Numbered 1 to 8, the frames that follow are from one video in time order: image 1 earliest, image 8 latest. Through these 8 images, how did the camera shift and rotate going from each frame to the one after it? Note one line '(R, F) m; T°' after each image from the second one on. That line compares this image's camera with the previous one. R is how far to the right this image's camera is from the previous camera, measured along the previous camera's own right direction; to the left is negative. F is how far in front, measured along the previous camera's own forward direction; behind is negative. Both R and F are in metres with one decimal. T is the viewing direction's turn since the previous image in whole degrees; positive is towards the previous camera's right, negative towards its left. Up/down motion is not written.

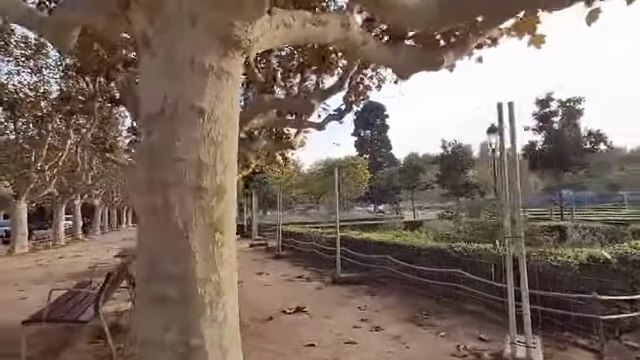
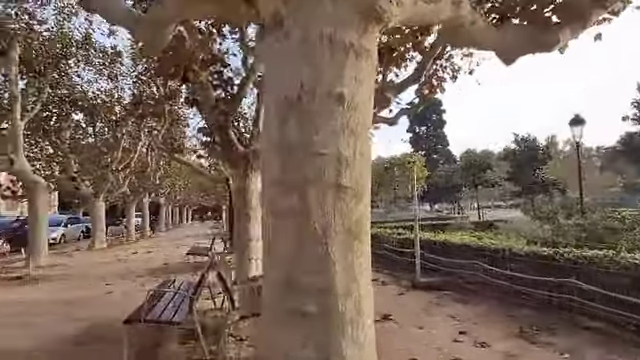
(-0.8, +0.4) m; -8°
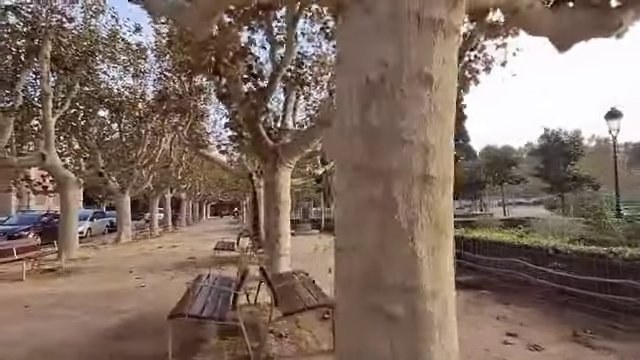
(-0.4, +0.2) m; -3°
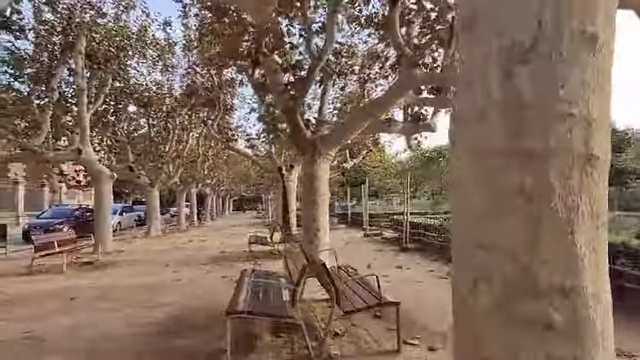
(-0.7, +0.3) m; -3°
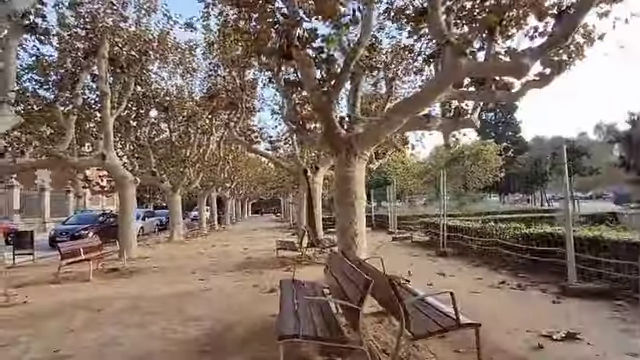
(-0.6, +0.7) m; -3°
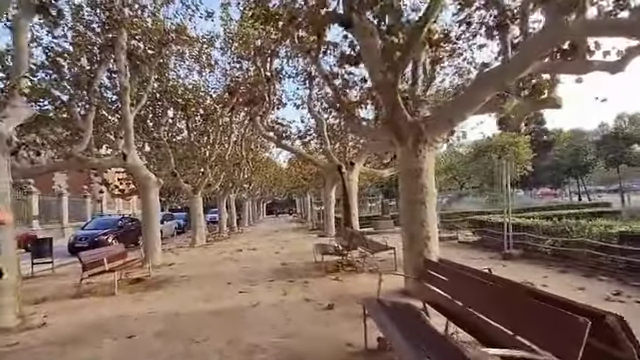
(-1.3, +1.7) m; -2°
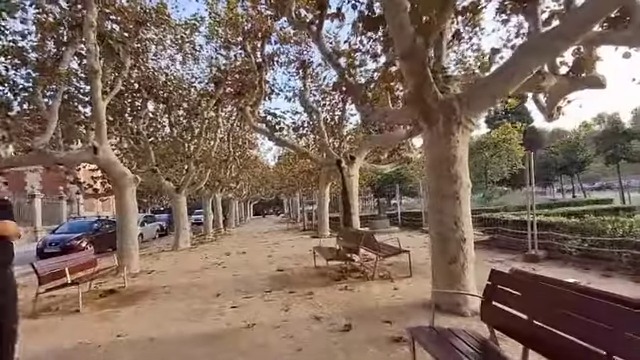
(-0.5, +1.7) m; +2°
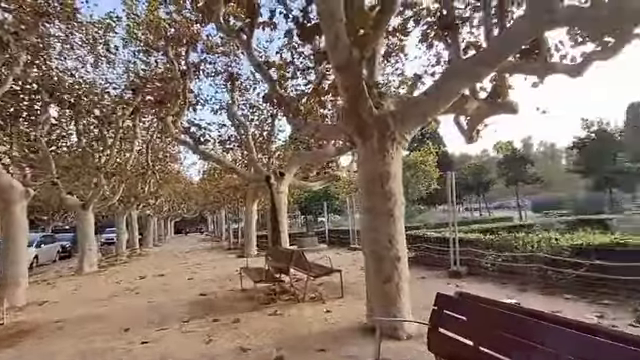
(0.0, +0.5) m; +11°
